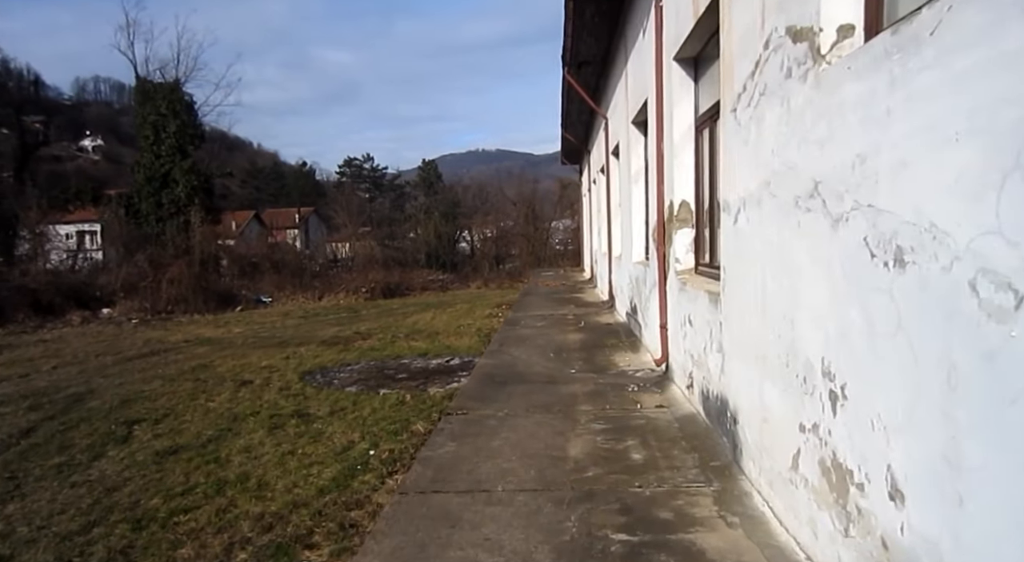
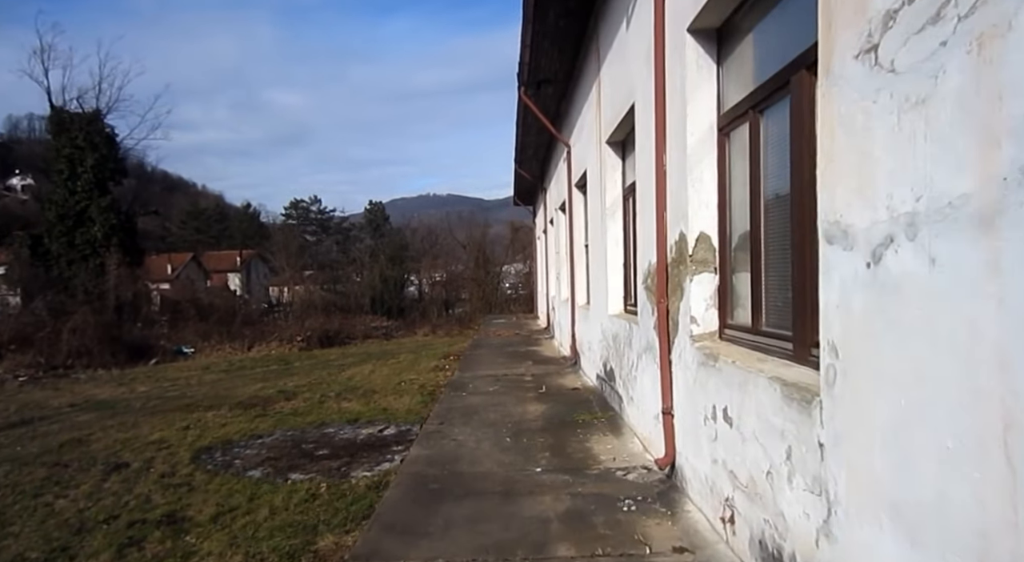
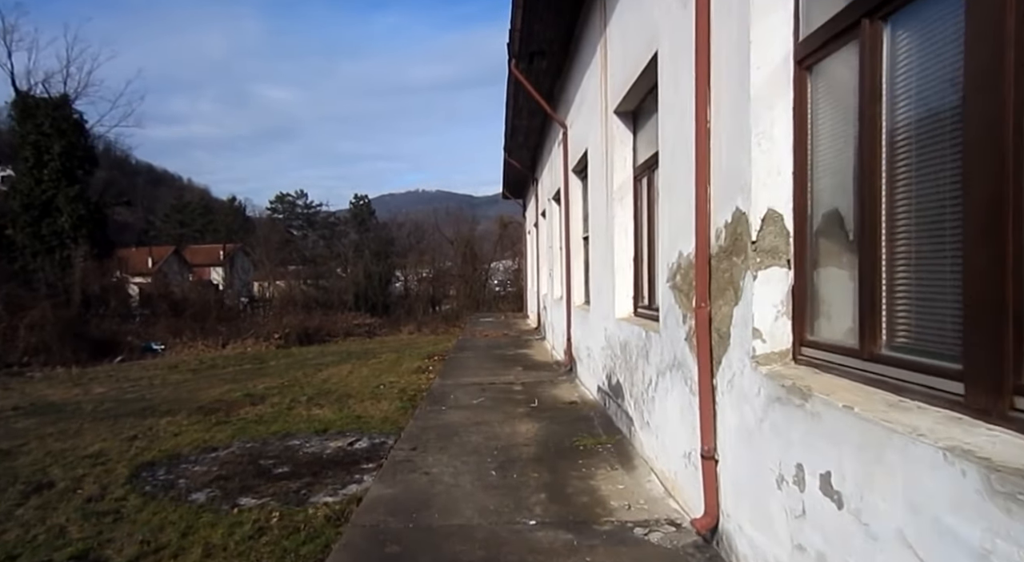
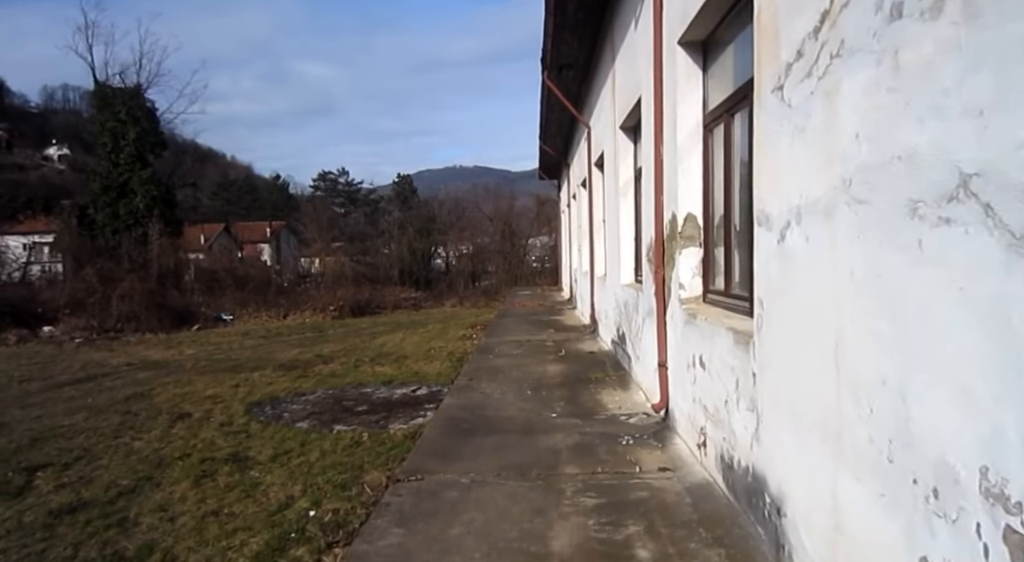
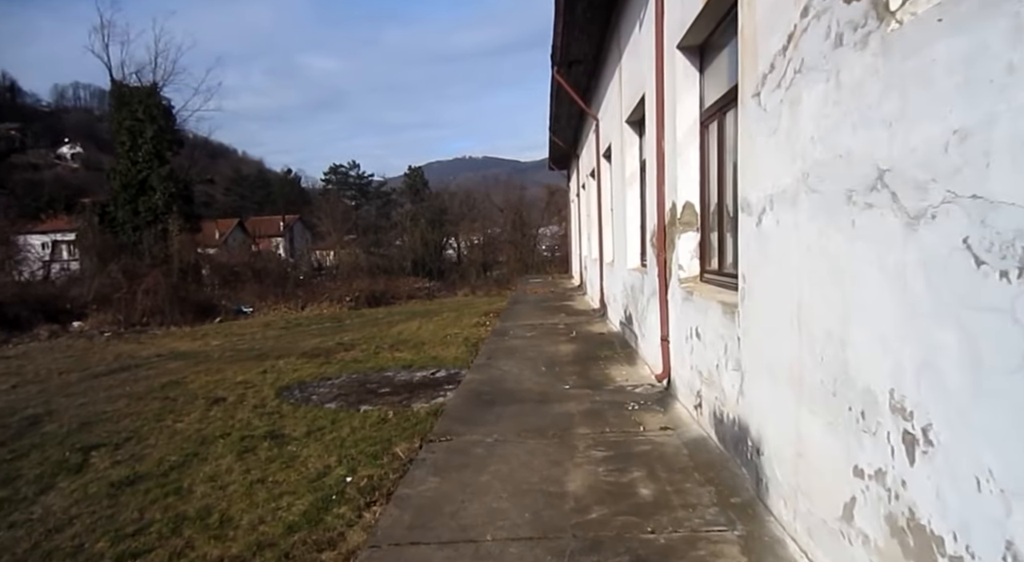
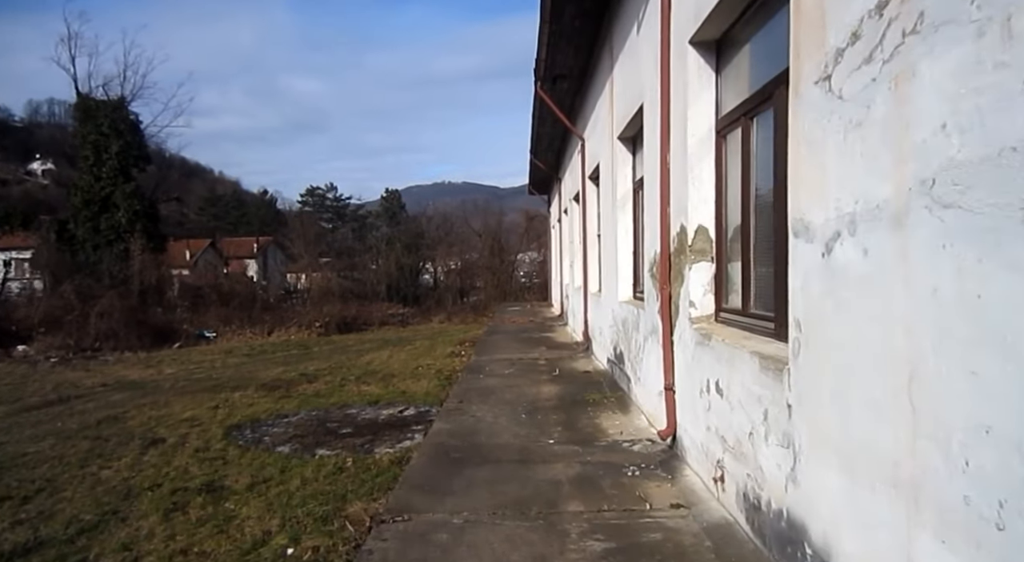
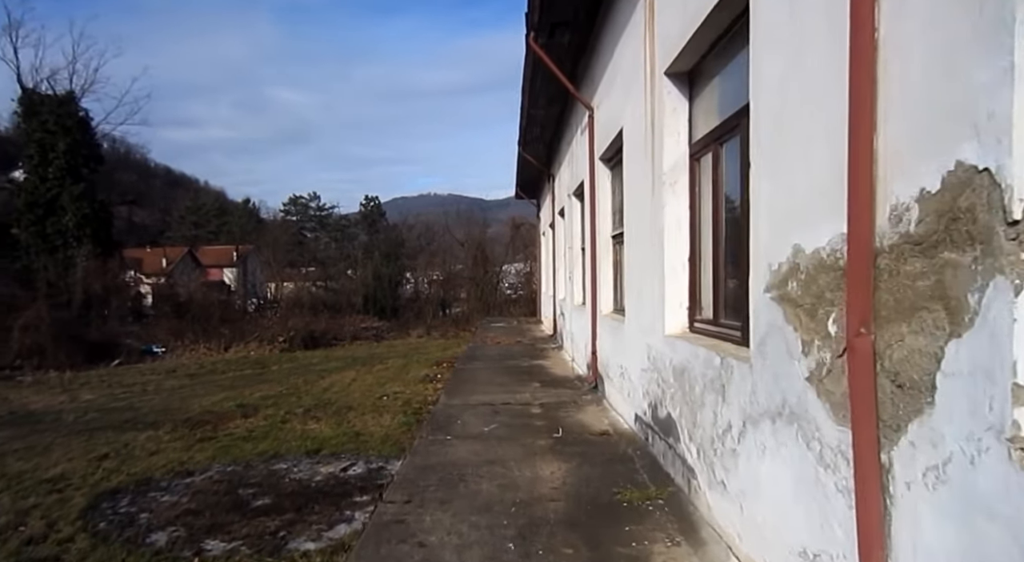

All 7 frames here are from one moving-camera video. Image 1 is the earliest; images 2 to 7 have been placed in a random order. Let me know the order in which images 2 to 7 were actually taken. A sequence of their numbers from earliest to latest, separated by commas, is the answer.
5, 4, 6, 2, 3, 7
